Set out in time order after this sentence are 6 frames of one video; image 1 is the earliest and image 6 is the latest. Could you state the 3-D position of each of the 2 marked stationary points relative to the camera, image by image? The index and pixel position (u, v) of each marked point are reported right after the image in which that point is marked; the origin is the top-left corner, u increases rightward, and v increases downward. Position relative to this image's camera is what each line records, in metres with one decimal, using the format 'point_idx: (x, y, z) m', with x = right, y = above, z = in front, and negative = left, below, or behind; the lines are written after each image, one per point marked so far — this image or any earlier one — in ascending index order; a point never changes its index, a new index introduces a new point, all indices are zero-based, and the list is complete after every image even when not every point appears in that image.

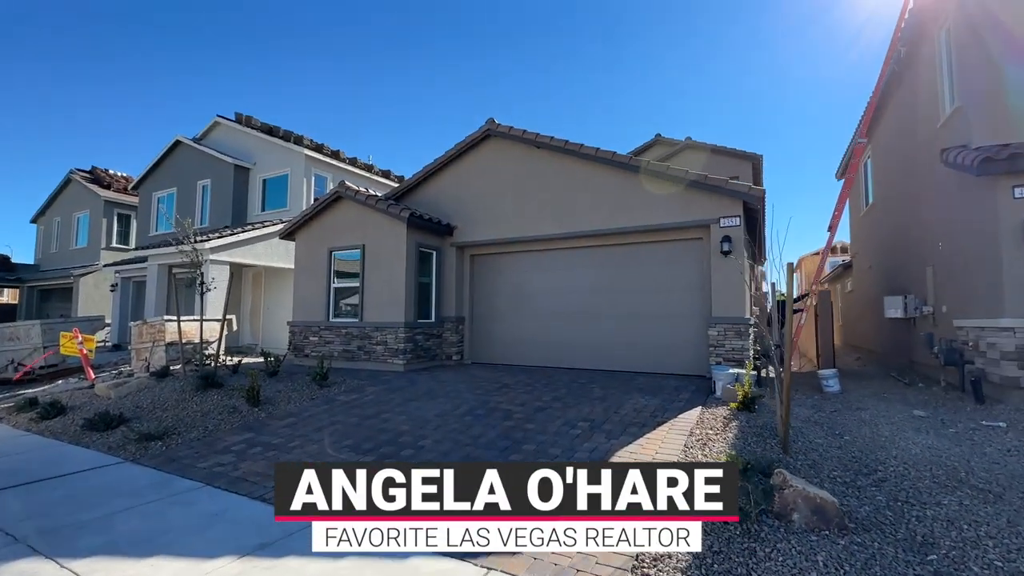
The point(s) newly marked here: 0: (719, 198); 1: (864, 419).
0: (+4.3, +1.8, +9.4) m
1: (+5.2, -1.9, +6.8) m
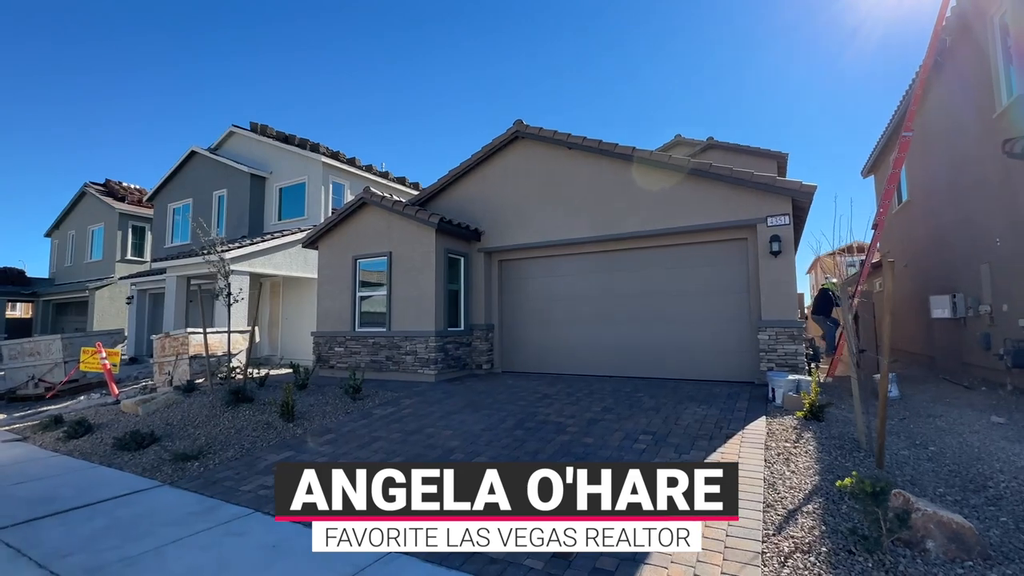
0: (+5.0, +1.8, +9.0) m
1: (+5.9, -1.8, +6.3) m
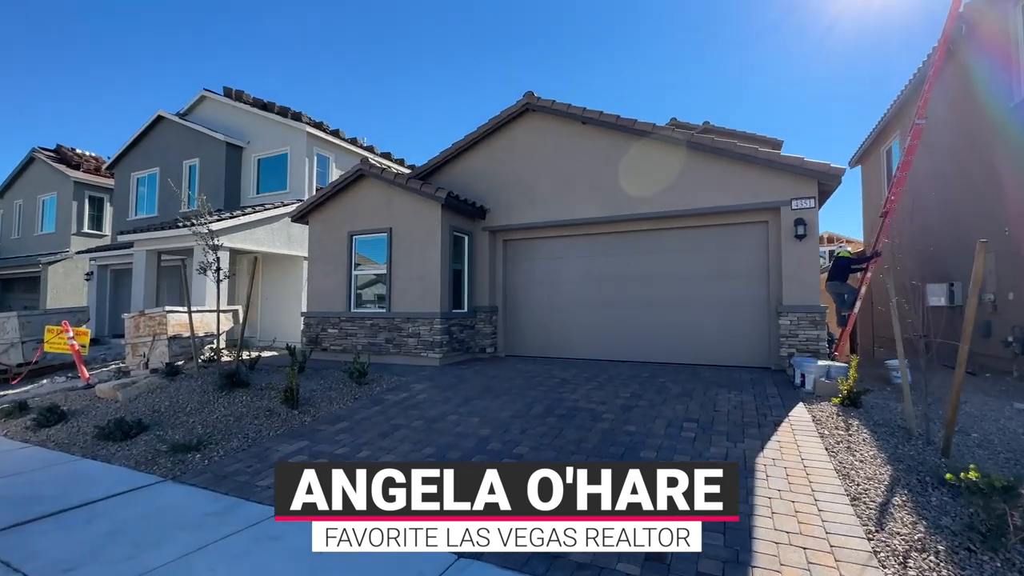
0: (+5.4, +2.1, +8.8) m
1: (+6.3, -1.7, +6.3) m
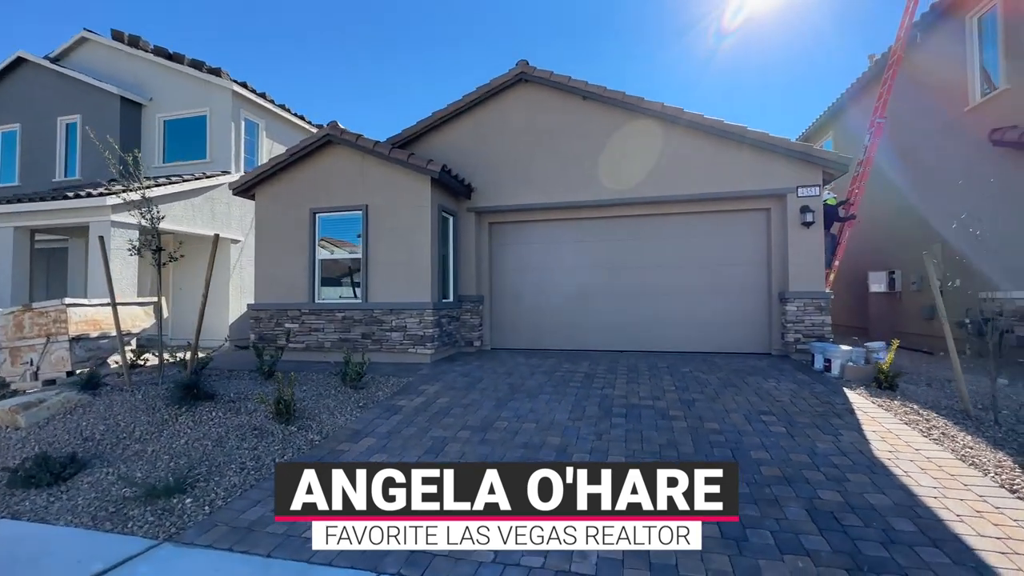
0: (+5.5, +2.3, +8.9) m
1: (+6.9, -1.5, +6.8) m
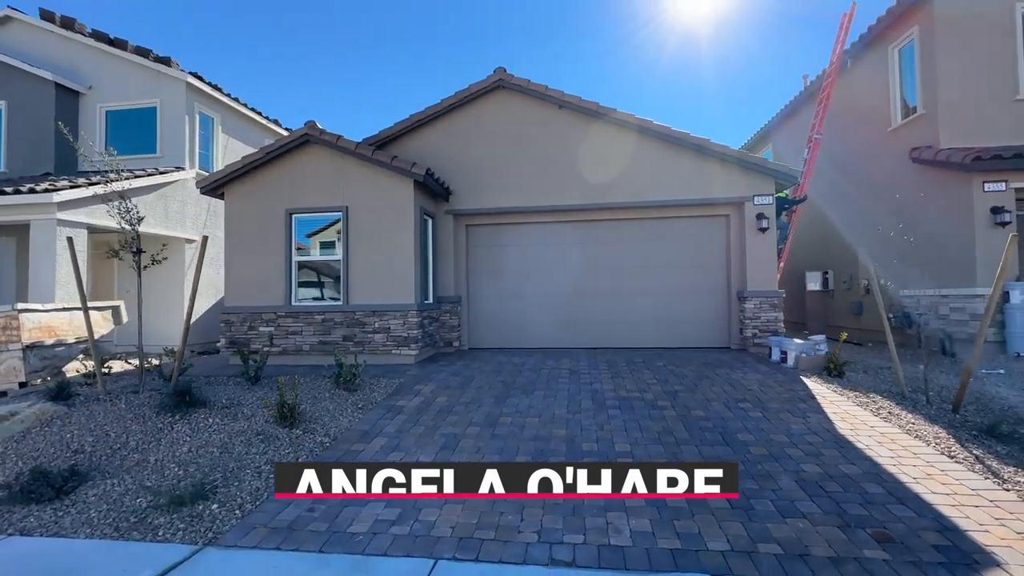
0: (+5.1, +2.3, +9.8) m
1: (+6.7, -1.4, +7.8) m
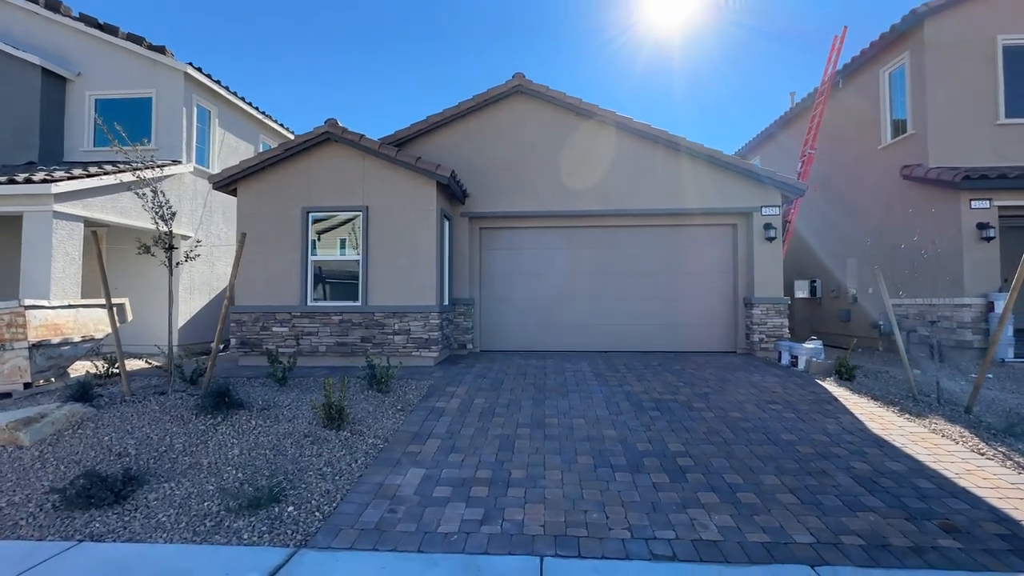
0: (+5.4, +2.2, +10.3) m
1: (+7.2, -1.6, +8.3) m
